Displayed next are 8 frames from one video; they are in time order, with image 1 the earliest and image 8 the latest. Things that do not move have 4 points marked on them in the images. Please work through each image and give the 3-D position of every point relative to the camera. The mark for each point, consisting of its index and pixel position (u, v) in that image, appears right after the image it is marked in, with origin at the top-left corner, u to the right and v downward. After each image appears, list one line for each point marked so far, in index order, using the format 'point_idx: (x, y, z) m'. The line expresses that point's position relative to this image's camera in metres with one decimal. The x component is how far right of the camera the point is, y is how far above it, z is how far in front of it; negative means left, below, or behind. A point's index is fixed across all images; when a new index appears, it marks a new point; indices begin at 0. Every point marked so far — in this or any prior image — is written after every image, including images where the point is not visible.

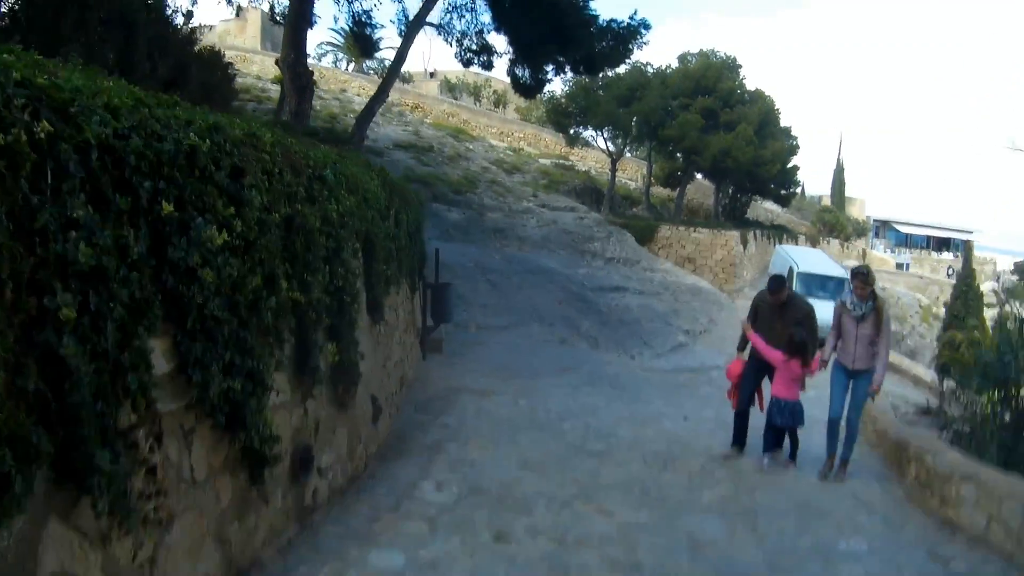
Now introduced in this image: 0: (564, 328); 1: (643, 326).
0: (+0.6, -0.4, +16.8) m
1: (+1.6, -0.4, +18.6) m
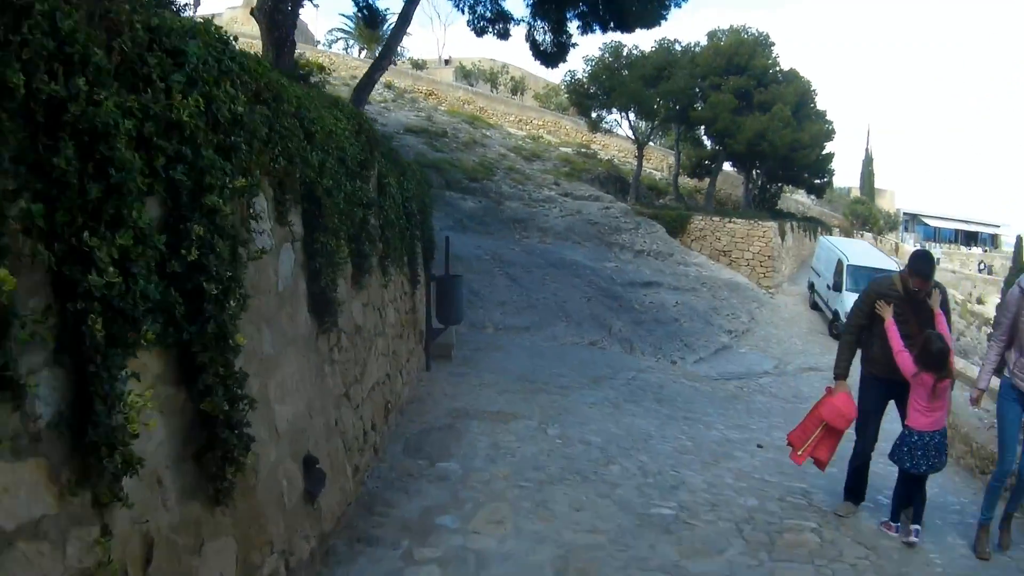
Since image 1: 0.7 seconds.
0: (+0.8, -0.4, +14.5) m
1: (+1.8, -0.4, +16.3) m
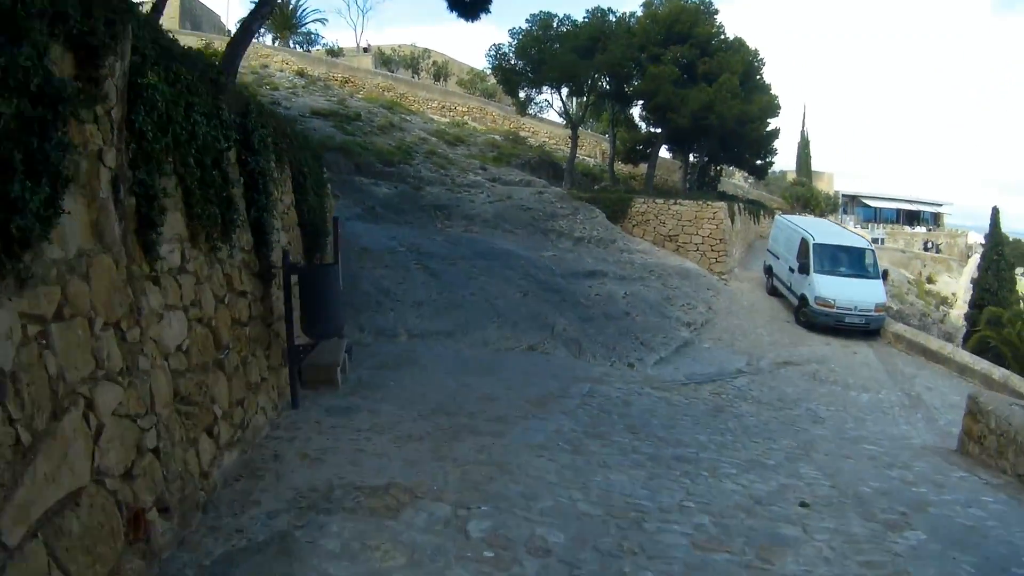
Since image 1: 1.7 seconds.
0: (+0.2, -0.3, +11.7) m
1: (+1.1, -0.3, +13.6) m
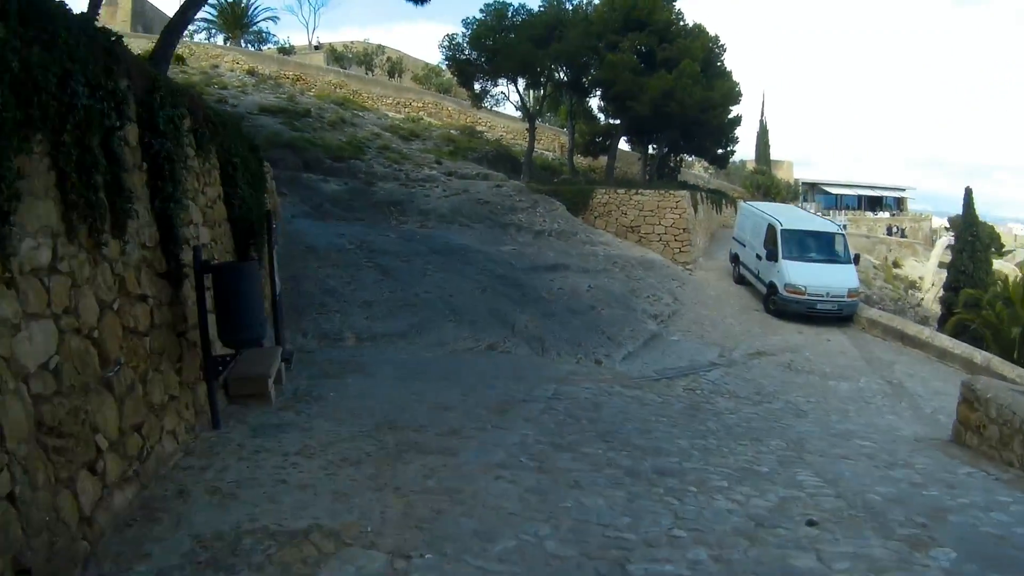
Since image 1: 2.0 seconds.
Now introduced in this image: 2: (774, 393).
0: (-0.1, -0.3, +10.9) m
1: (+0.8, -0.2, +12.8) m
2: (+1.9, -0.7, +10.9) m
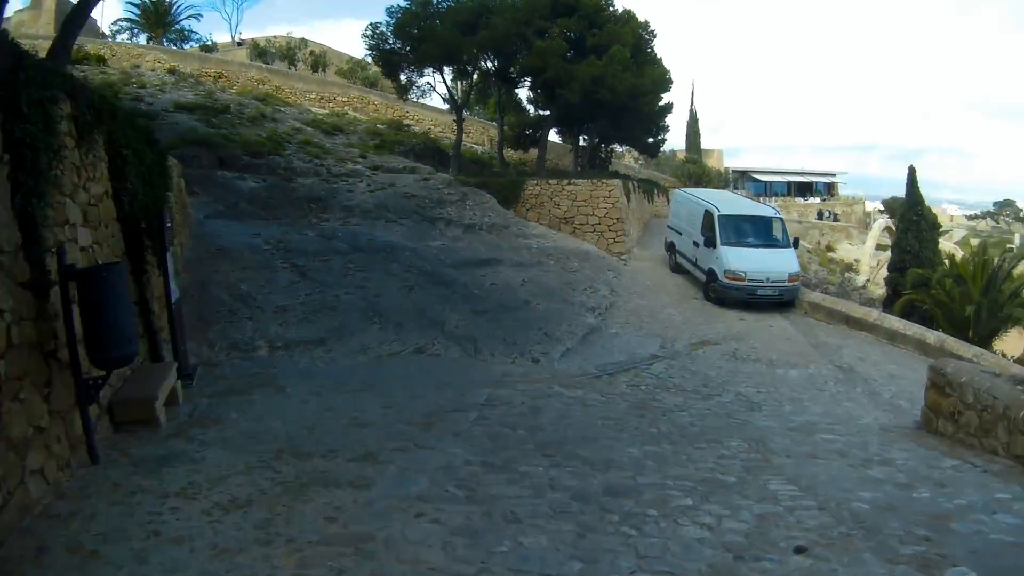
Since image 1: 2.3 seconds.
0: (-0.6, -0.2, +10.1) m
1: (+0.2, -0.1, +12.0) m
2: (+1.5, -0.6, +10.2) m
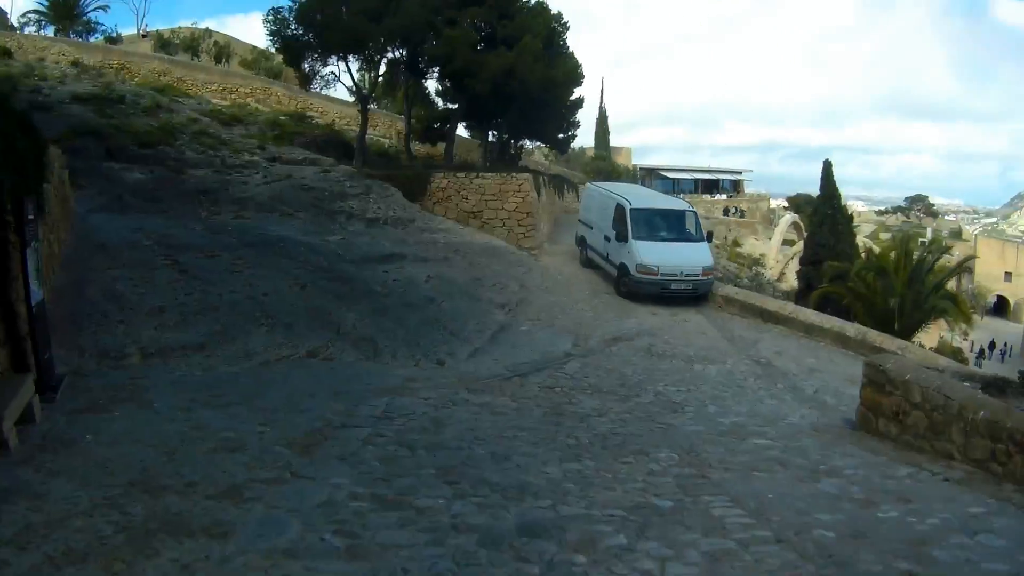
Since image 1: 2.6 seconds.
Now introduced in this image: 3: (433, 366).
0: (-1.2, -0.2, +9.3) m
1: (-0.5, -0.1, +11.2) m
2: (+0.9, -0.6, +9.4) m
3: (-0.5, -0.5, +8.6) m
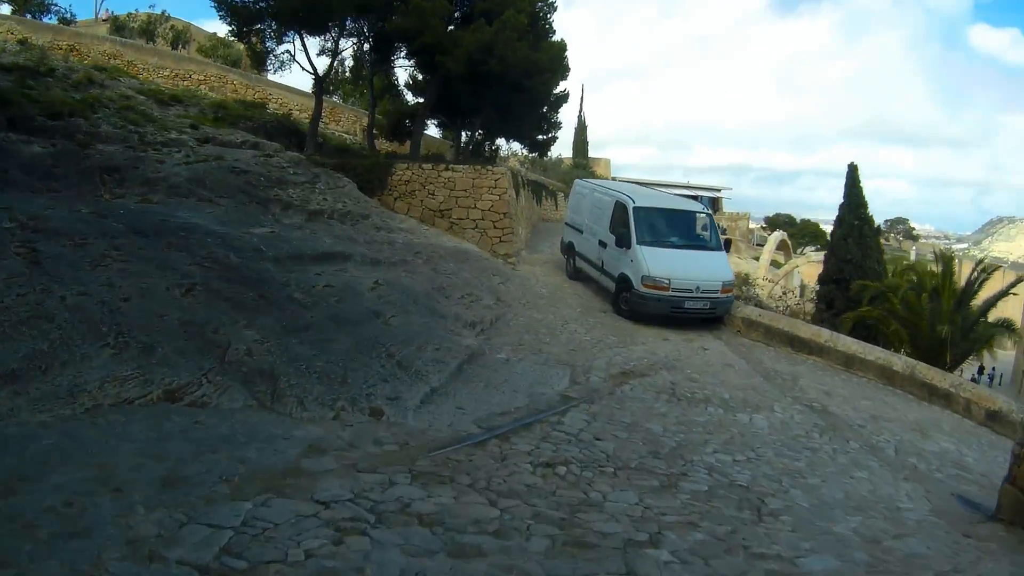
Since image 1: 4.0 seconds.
0: (-1.3, -0.2, +6.2) m
1: (-0.7, -0.2, +8.1) m
2: (+0.7, -0.7, +6.4) m
3: (-0.6, -0.5, +5.5) m
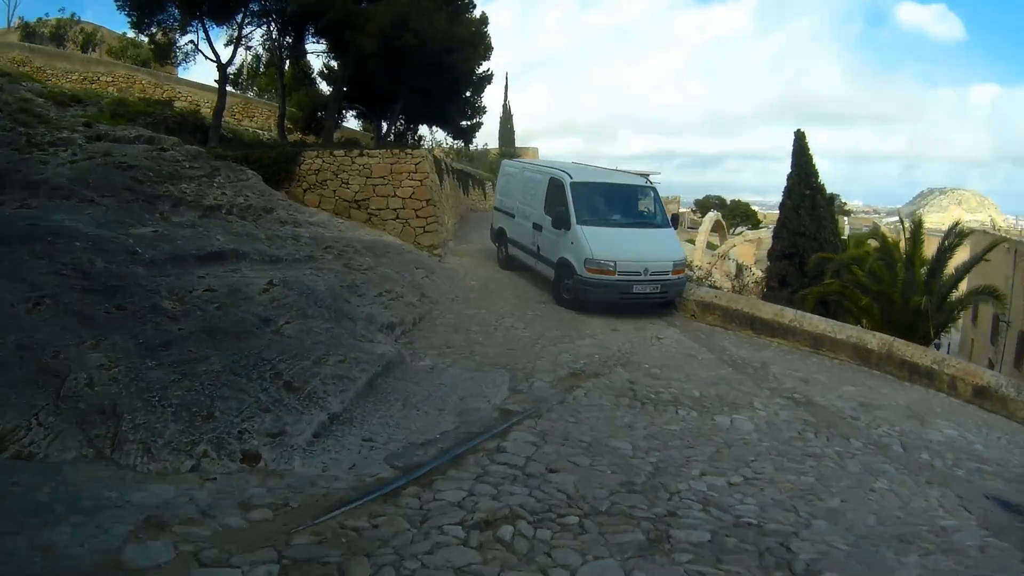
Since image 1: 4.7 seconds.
0: (-1.6, -0.3, +4.7) m
1: (-1.0, -0.2, +6.6) m
2: (+0.5, -0.6, +5.0) m
3: (-0.8, -0.5, +4.1) m
